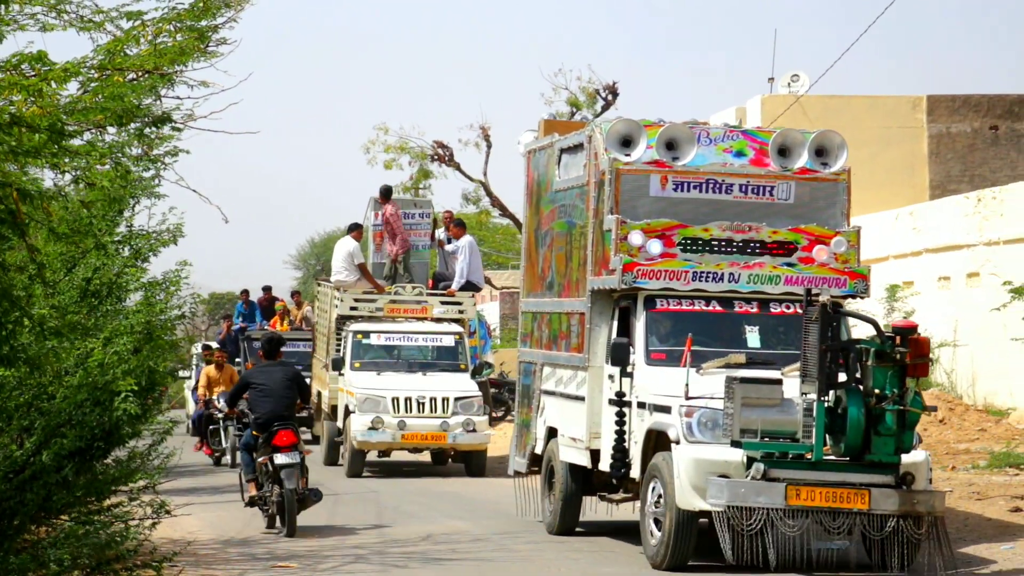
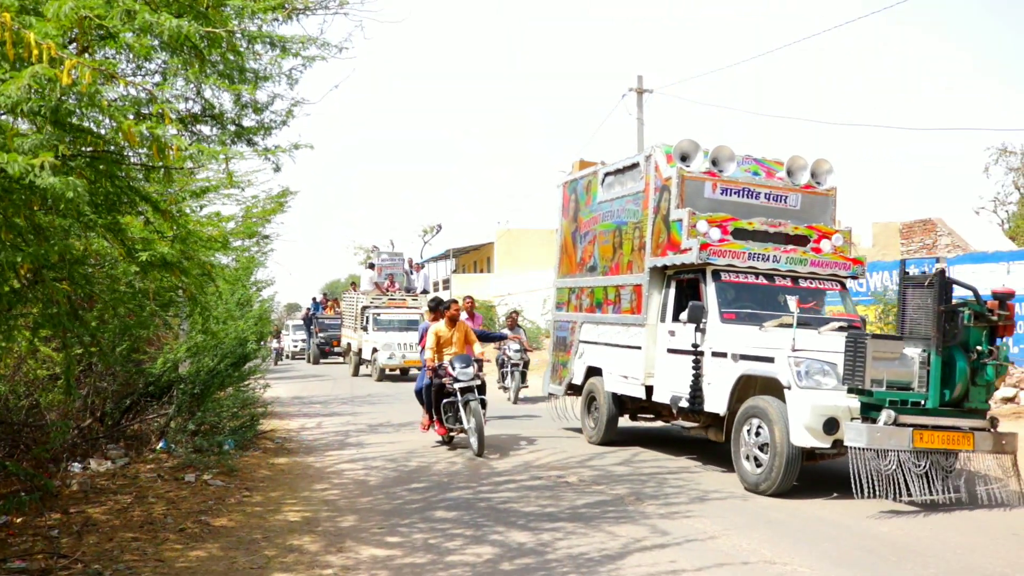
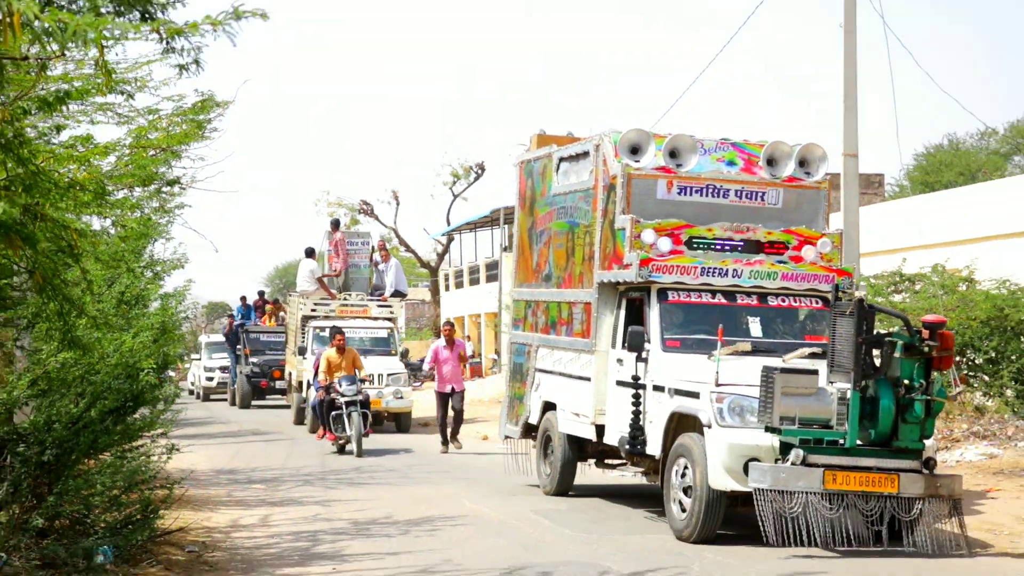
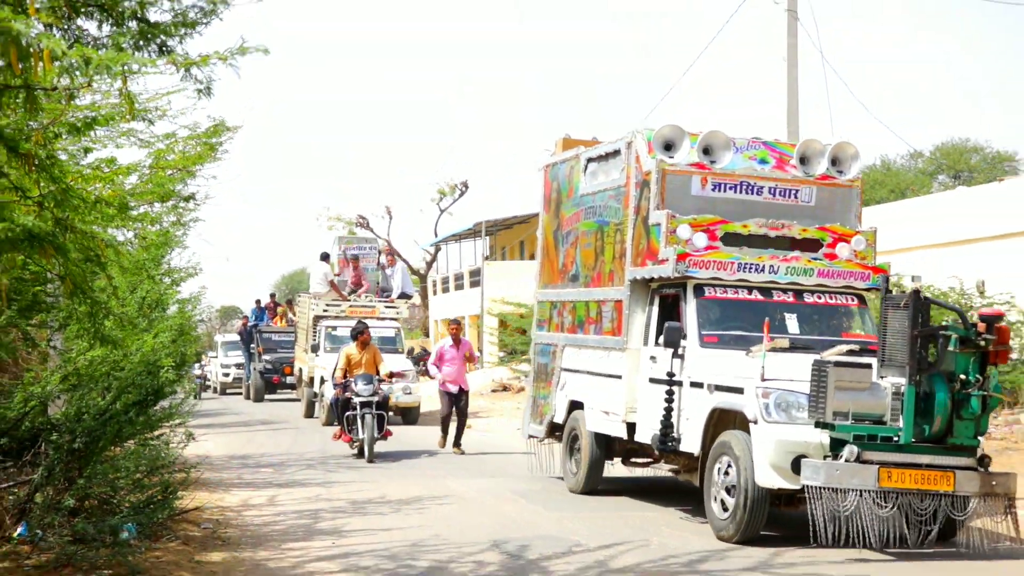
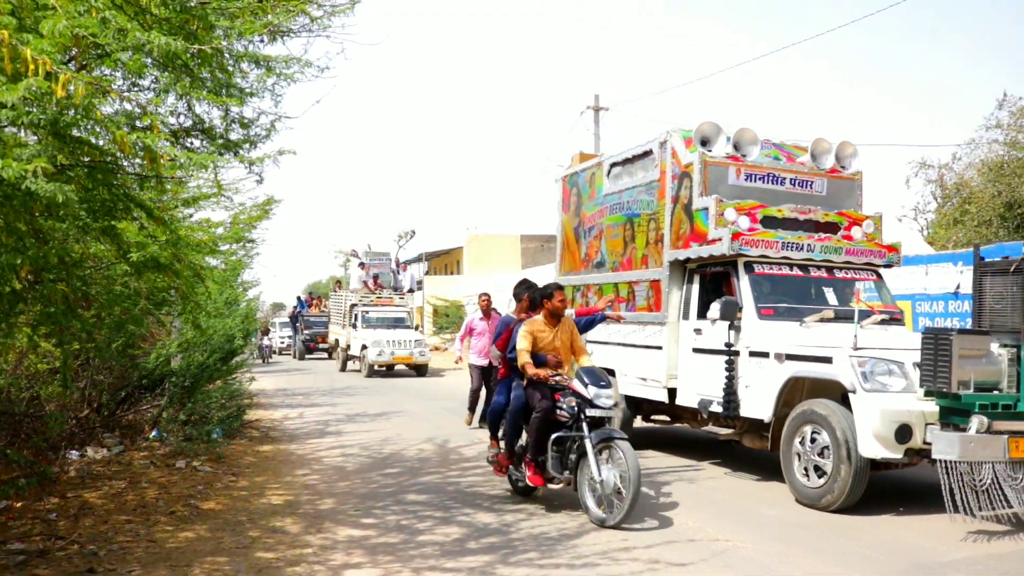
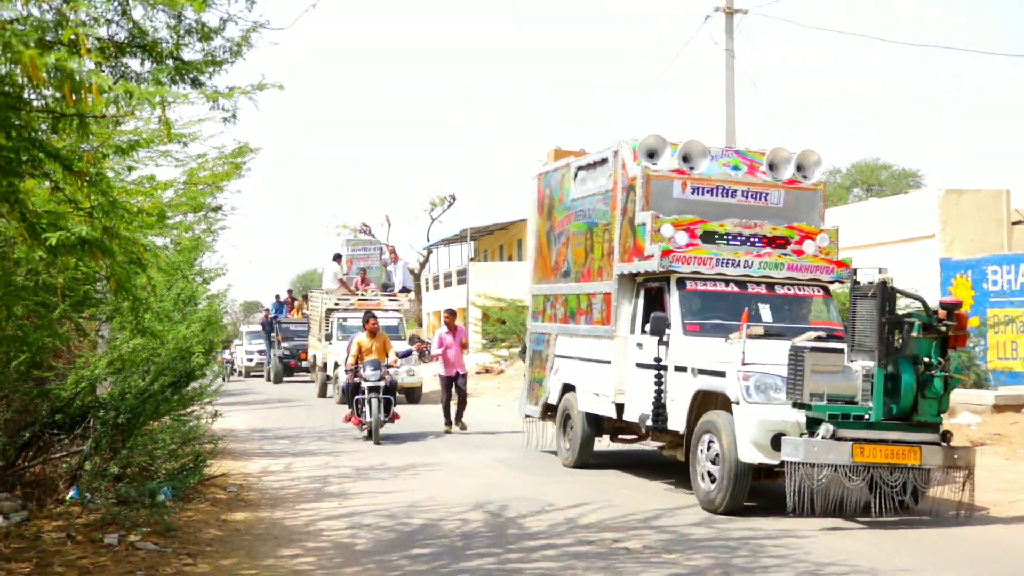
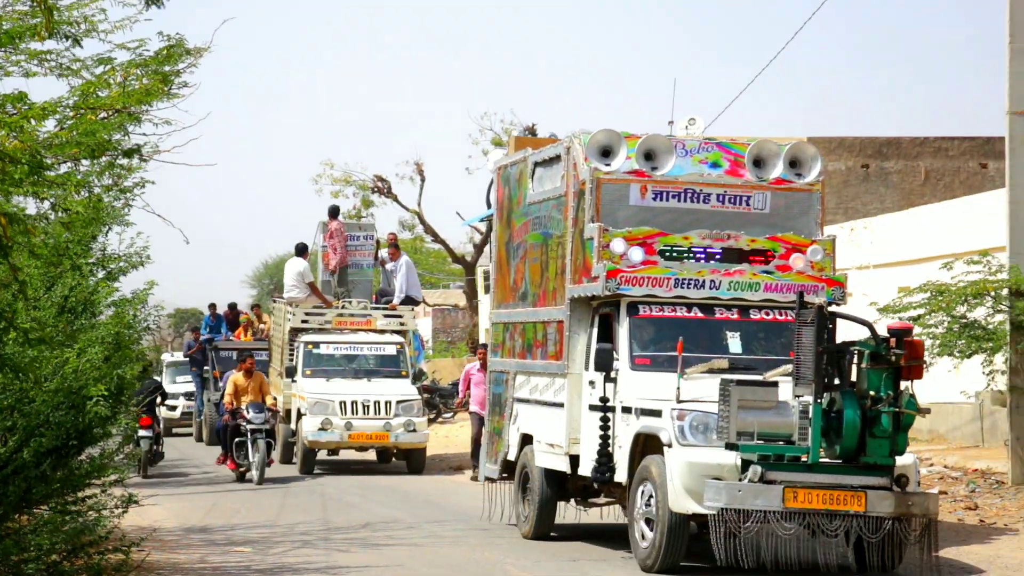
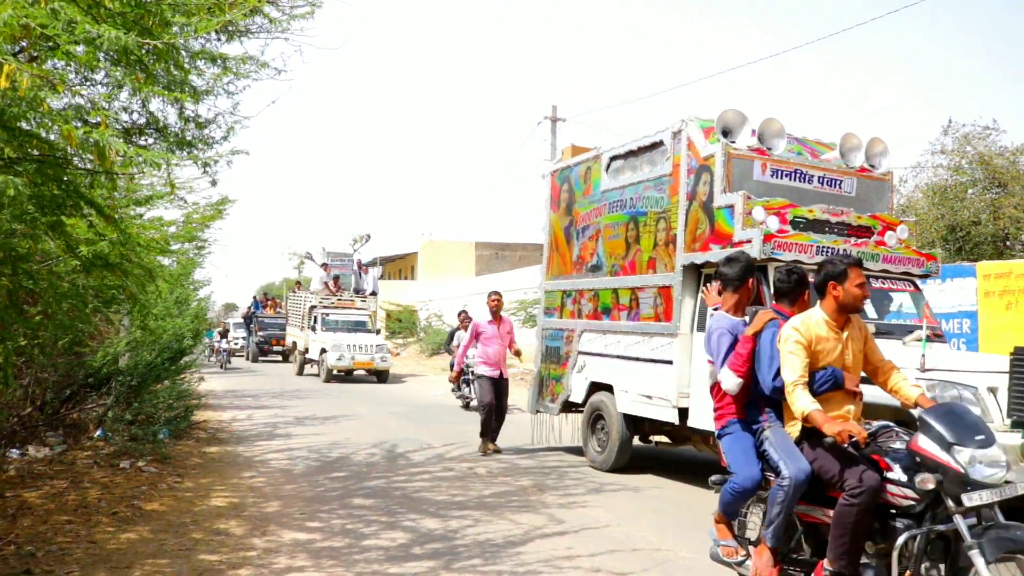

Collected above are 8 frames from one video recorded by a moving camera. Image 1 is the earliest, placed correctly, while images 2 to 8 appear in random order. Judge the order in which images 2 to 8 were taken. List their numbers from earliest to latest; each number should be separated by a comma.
7, 3, 4, 6, 2, 5, 8
